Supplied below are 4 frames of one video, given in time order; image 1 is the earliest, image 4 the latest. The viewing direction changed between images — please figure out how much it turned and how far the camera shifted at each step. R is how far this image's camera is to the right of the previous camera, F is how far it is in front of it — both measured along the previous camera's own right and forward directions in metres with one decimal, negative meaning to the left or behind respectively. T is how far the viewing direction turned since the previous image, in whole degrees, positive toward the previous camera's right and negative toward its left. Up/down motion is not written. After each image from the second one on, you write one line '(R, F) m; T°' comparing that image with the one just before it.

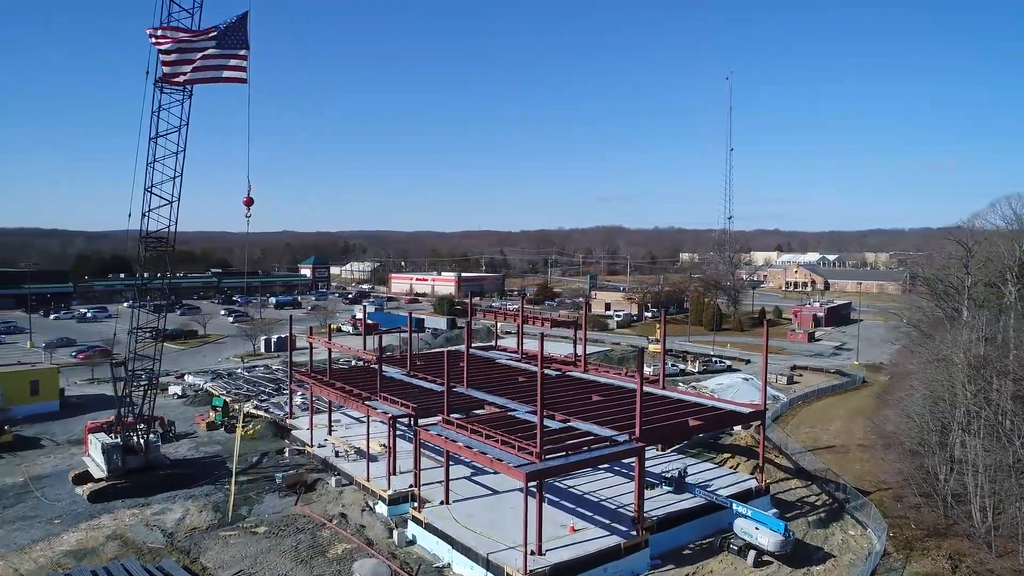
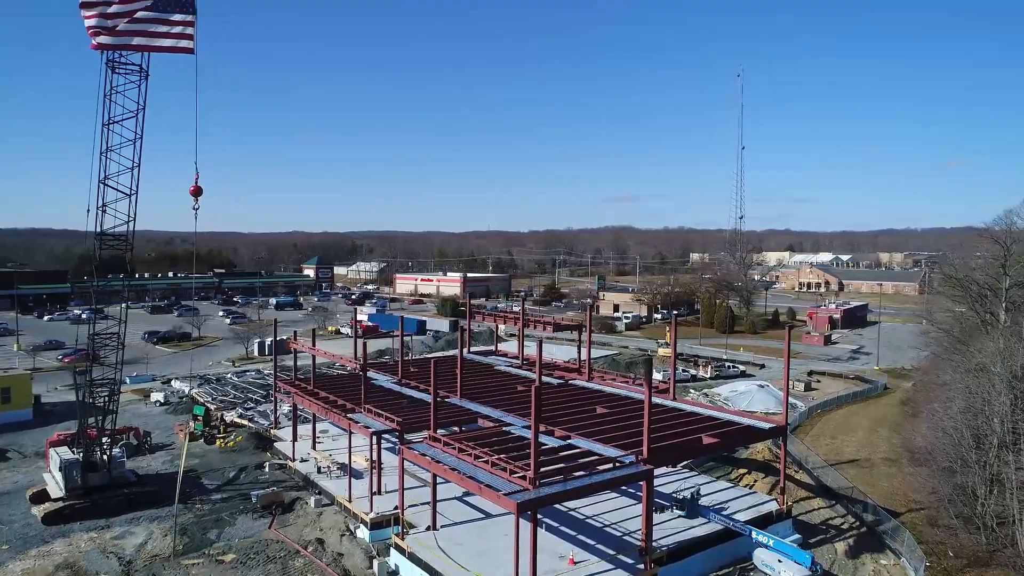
(+0.3, +1.2) m; -1°
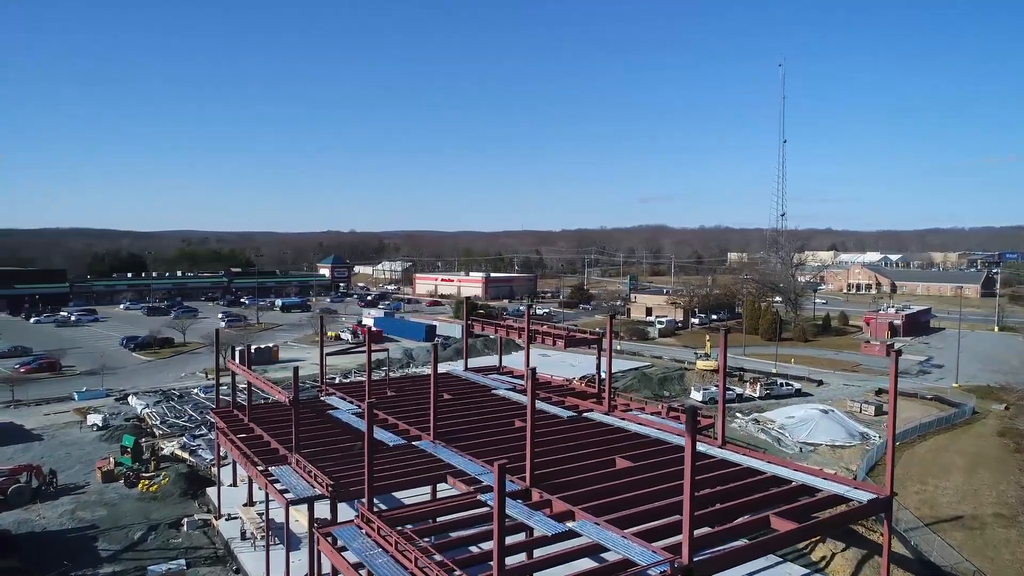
(+0.7, +3.6) m; -3°
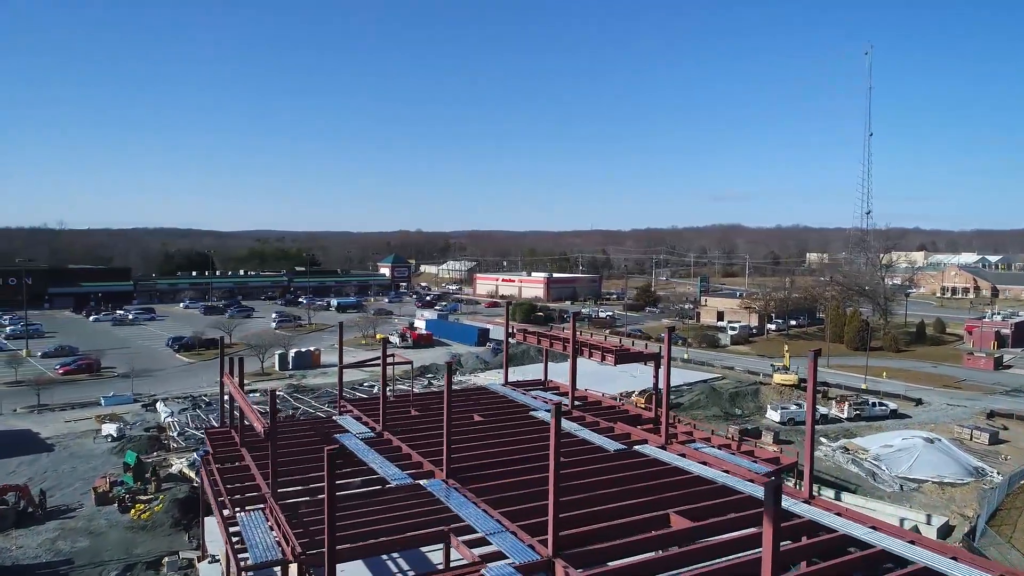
(+0.5, +2.0) m; -6°
